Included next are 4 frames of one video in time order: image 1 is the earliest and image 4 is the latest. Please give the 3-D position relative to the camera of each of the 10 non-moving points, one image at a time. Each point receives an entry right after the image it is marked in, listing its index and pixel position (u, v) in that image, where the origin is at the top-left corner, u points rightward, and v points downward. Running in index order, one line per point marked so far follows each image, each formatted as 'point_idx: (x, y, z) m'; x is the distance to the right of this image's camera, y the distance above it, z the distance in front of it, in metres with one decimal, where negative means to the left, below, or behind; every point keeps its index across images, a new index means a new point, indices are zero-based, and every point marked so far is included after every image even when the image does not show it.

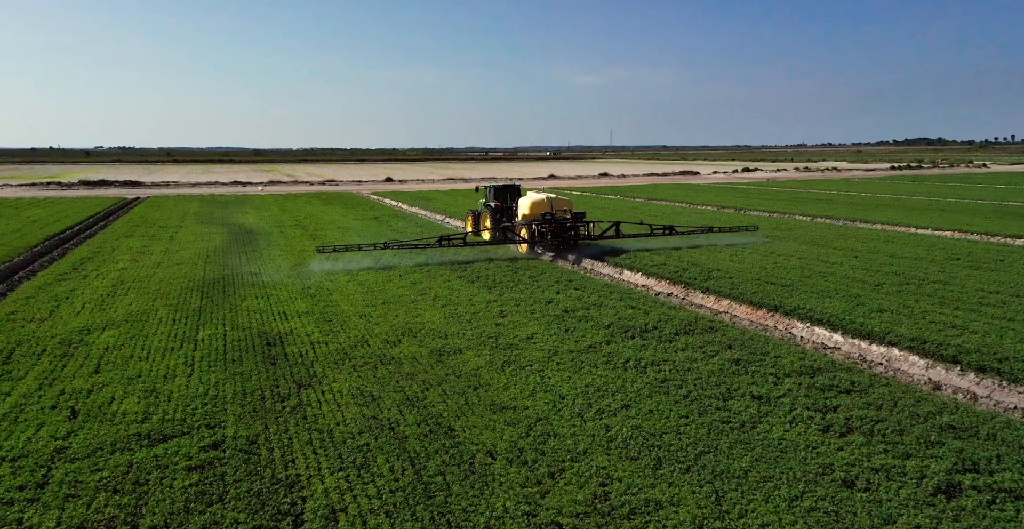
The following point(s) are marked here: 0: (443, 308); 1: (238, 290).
0: (-1.2, -0.8, +13.0) m
1: (-5.5, -0.6, +14.8) m
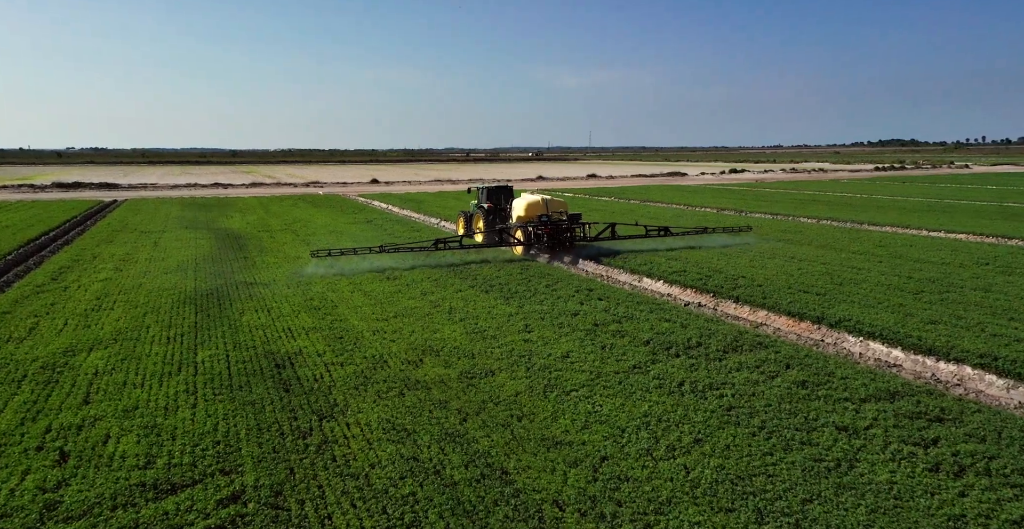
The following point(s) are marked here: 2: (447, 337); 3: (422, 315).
0: (-0.8, -1.0, +12.0) m
1: (-5.1, -0.7, +13.7) m
2: (-1.0, -1.1, +11.2) m
3: (-1.5, -0.9, +12.7) m
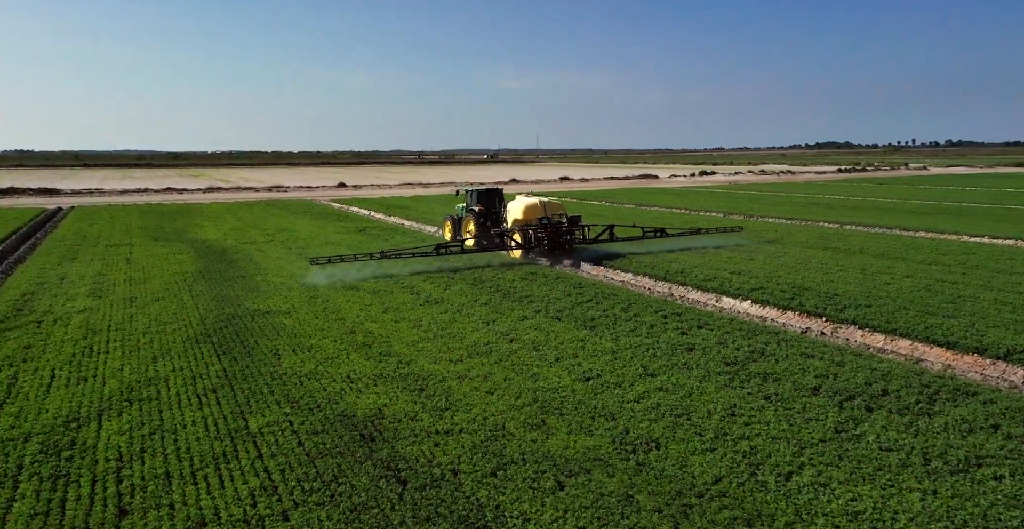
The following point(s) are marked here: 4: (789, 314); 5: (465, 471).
0: (+0.6, -1.3, +9.7) m
1: (-3.8, -1.2, +11.1) m
2: (+0.6, -1.5, +8.9) m
3: (-0.1, -1.2, +10.4) m
4: (+4.7, -0.8, +12.7) m
5: (-0.4, -1.8, +6.6) m
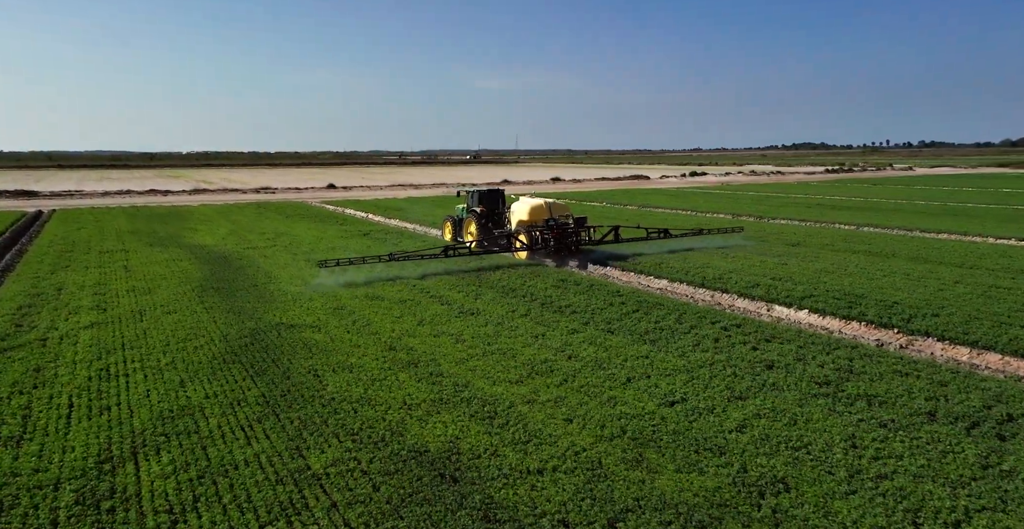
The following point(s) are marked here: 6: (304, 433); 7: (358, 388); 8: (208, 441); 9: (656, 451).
0: (+1.5, -1.5, +8.9) m
1: (-3.0, -1.3, +10.1) m
2: (+1.4, -1.6, +8.0) m
3: (+0.7, -1.4, +9.5) m
4: (+5.5, -1.0, +11.9) m
5: (+0.5, -2.0, +5.7) m
6: (-2.1, -1.7, +7.5) m
7: (-1.8, -1.5, +8.9) m
8: (-2.9, -1.7, +7.2) m
9: (+1.4, -1.8, +7.1) m
